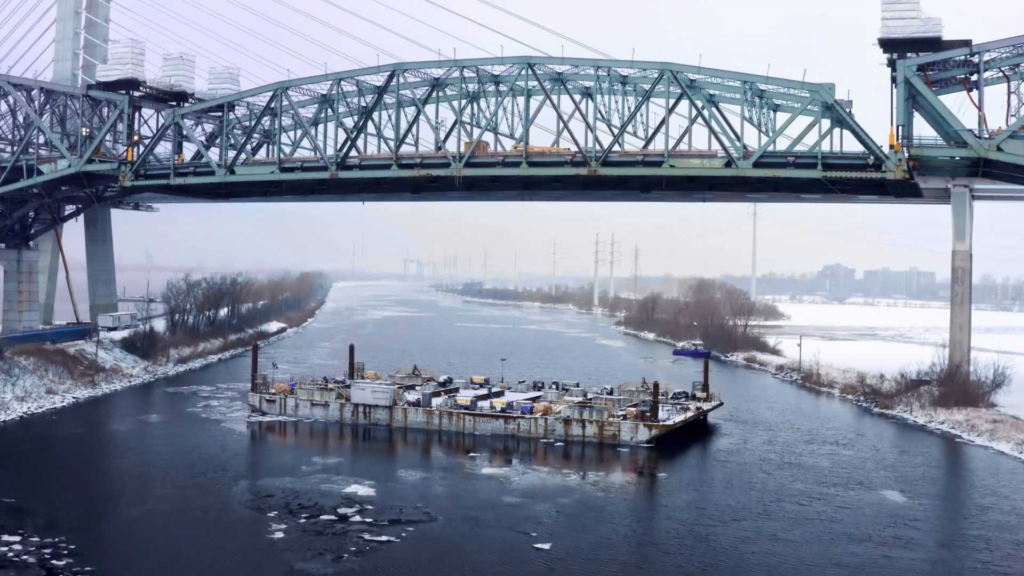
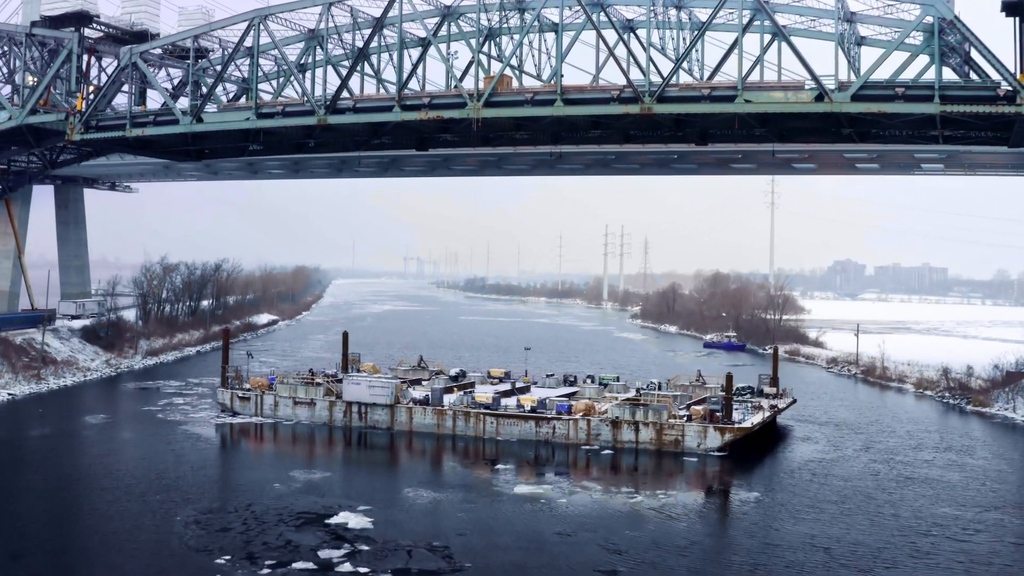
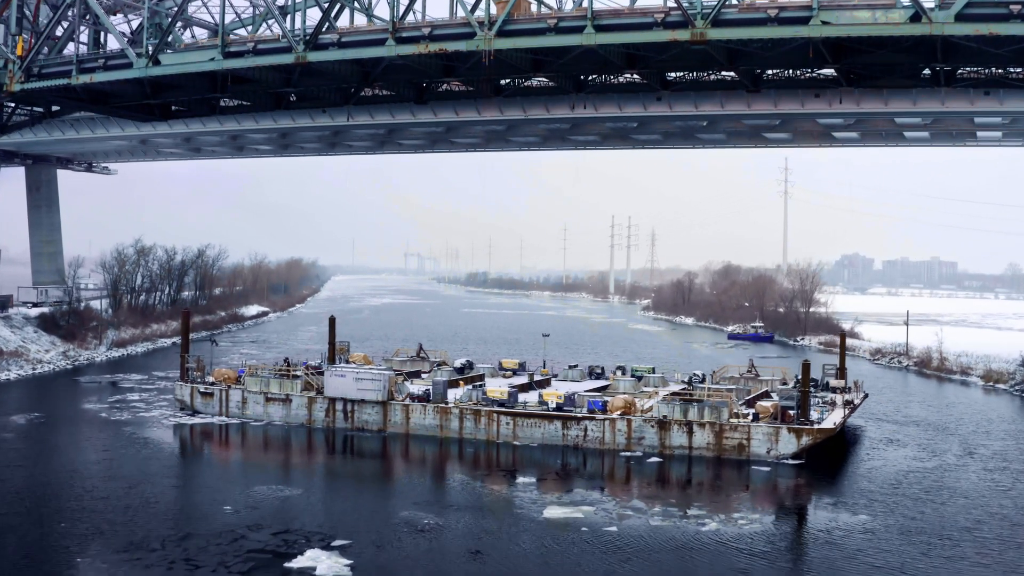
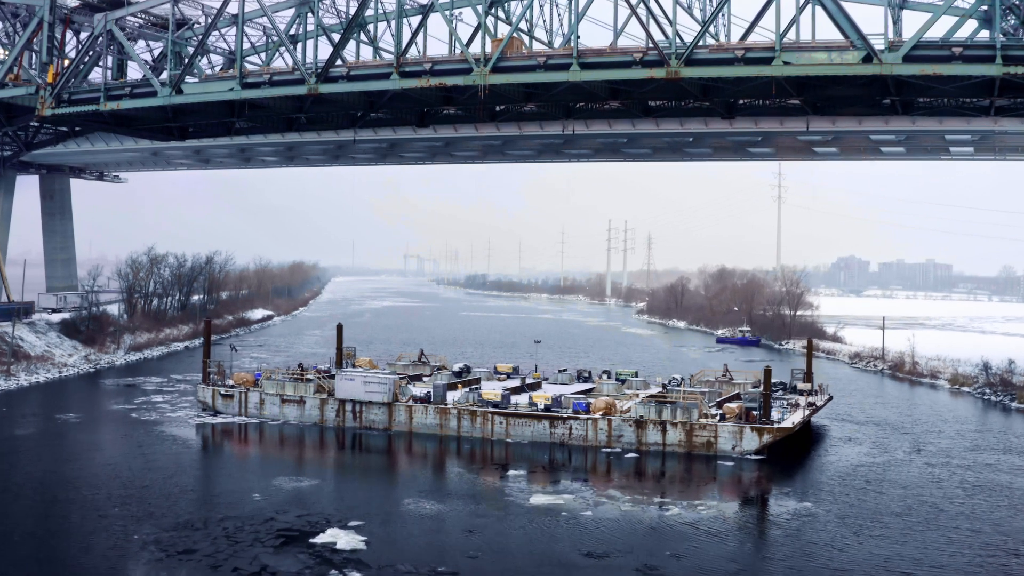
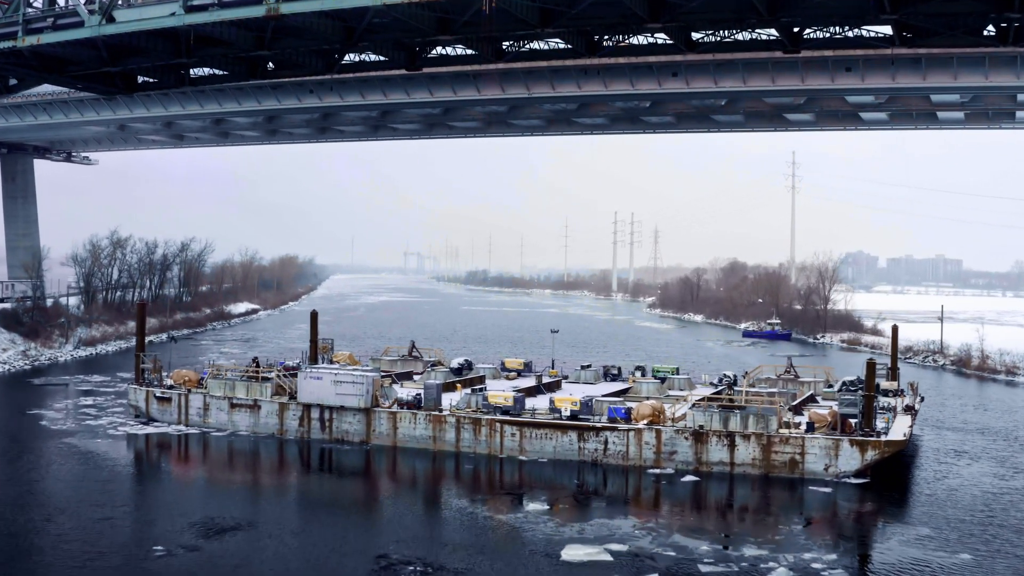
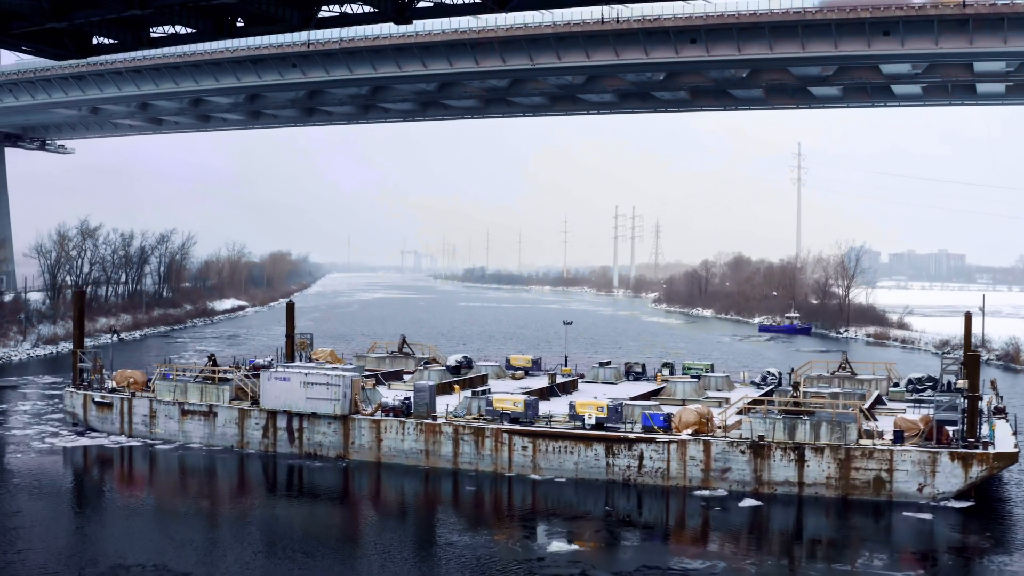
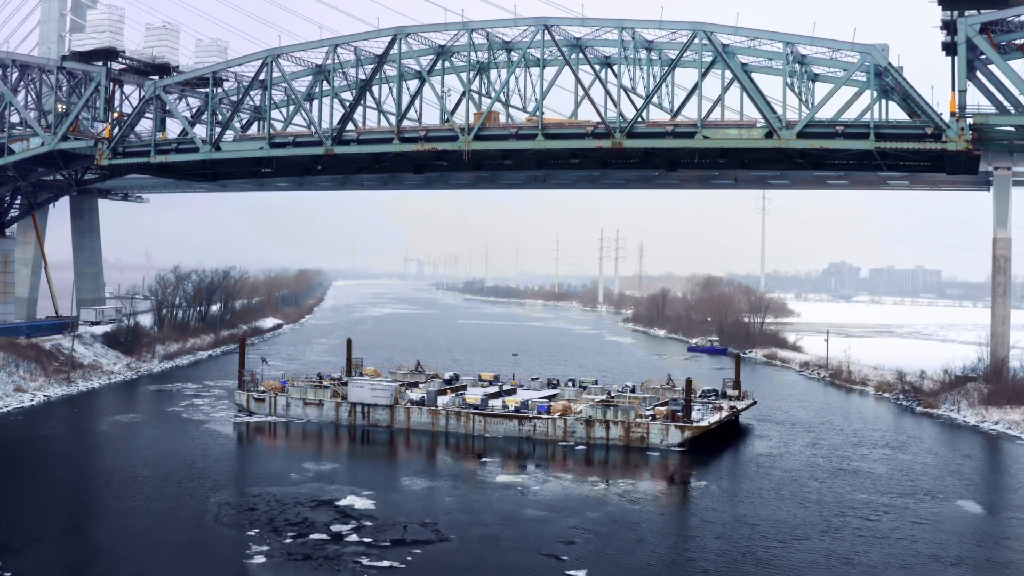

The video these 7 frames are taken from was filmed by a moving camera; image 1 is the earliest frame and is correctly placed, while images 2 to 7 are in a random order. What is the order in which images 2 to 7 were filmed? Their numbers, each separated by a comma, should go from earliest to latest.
7, 2, 4, 3, 5, 6
